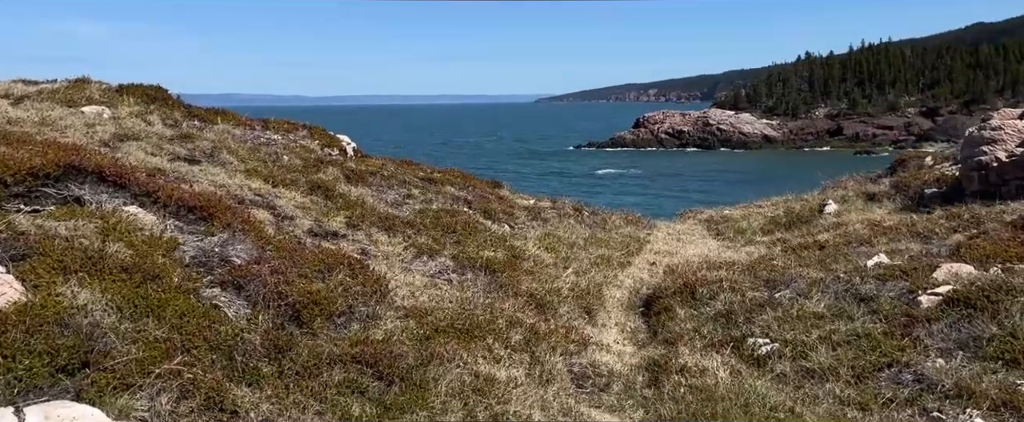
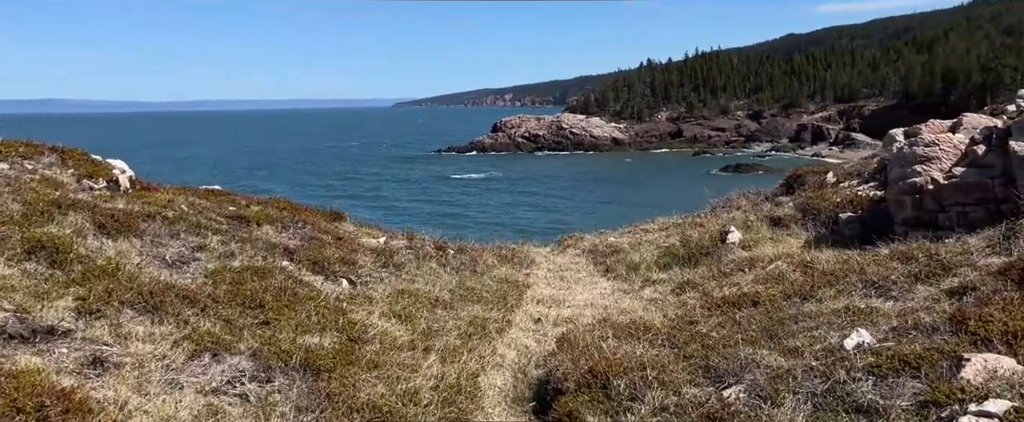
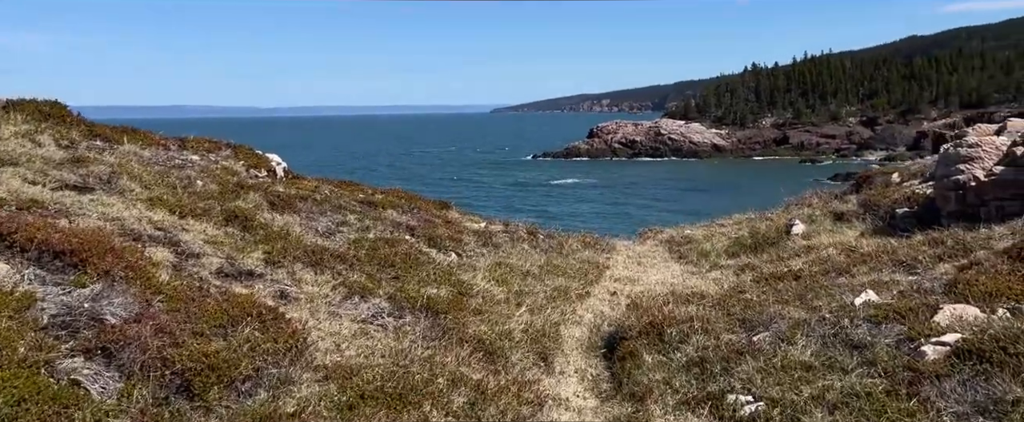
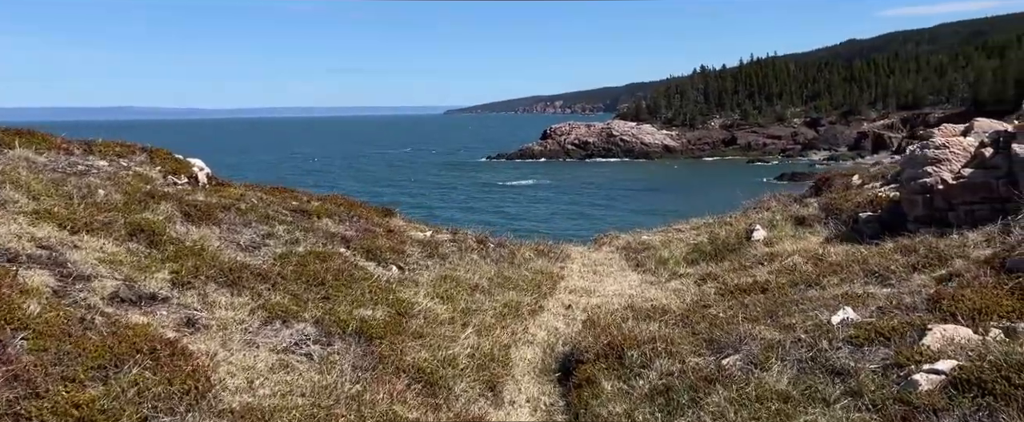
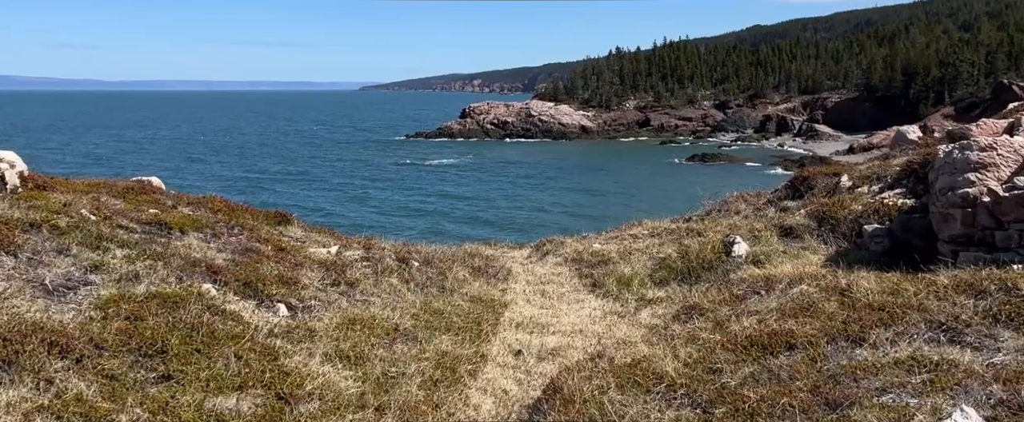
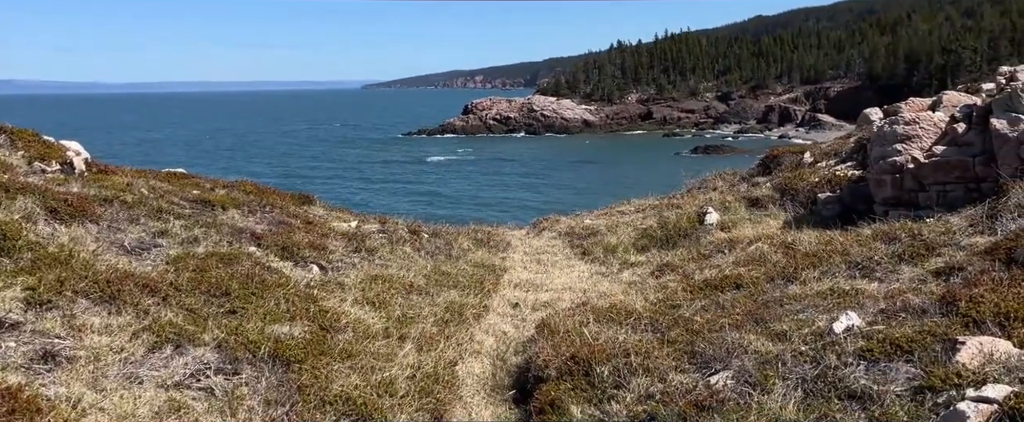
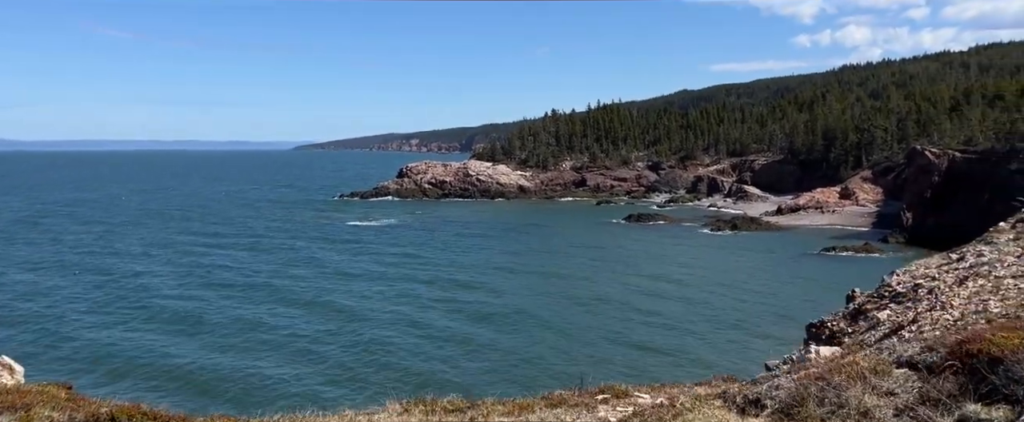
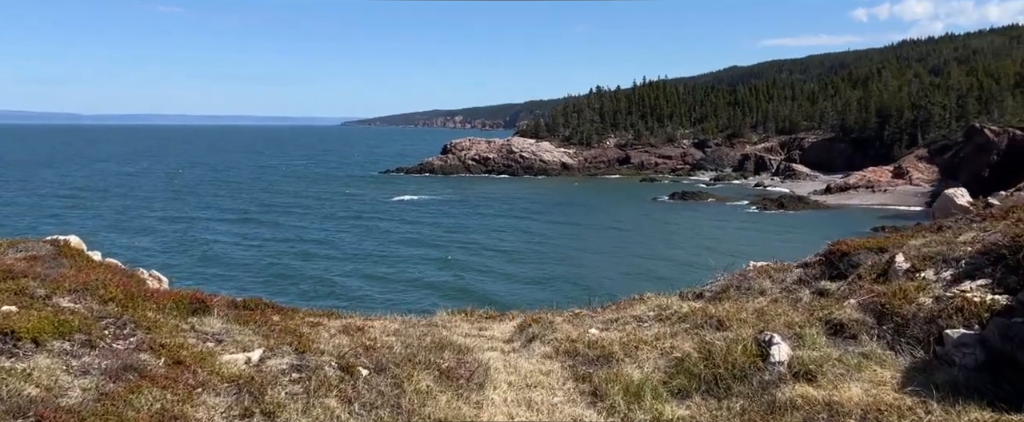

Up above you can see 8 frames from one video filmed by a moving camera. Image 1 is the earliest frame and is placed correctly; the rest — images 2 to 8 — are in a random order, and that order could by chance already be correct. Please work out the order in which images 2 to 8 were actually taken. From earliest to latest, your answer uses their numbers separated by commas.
3, 4, 2, 6, 5, 8, 7
